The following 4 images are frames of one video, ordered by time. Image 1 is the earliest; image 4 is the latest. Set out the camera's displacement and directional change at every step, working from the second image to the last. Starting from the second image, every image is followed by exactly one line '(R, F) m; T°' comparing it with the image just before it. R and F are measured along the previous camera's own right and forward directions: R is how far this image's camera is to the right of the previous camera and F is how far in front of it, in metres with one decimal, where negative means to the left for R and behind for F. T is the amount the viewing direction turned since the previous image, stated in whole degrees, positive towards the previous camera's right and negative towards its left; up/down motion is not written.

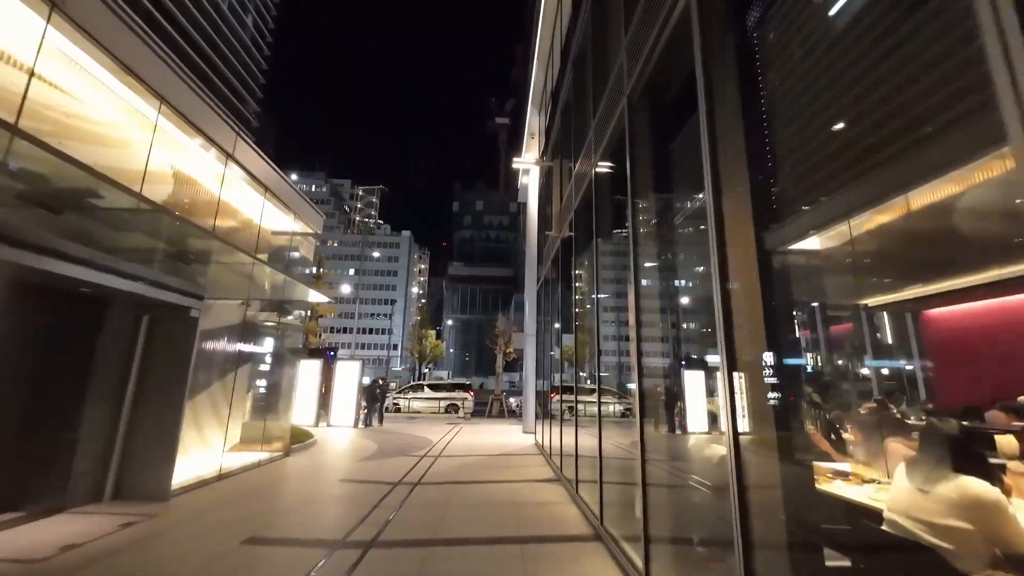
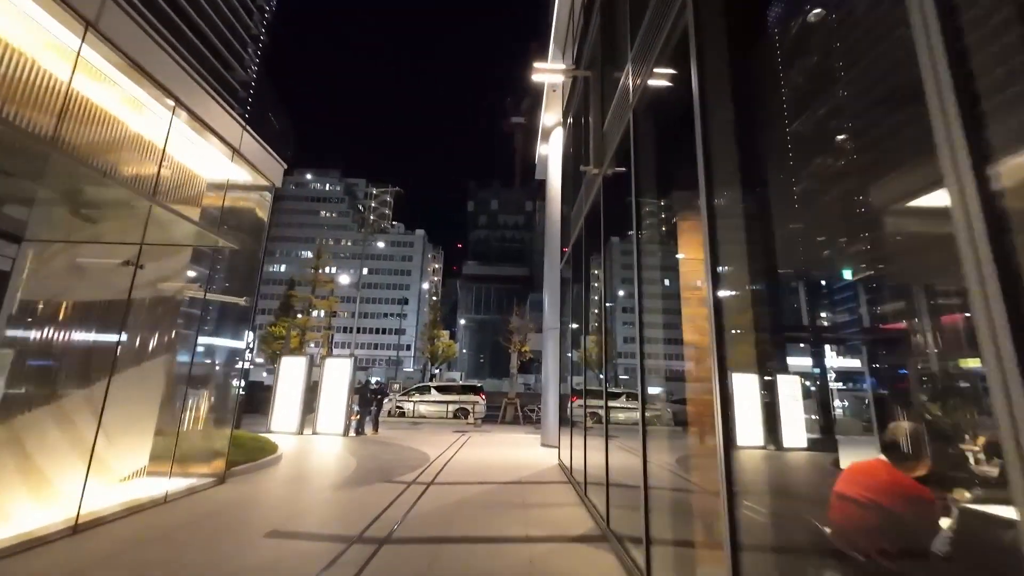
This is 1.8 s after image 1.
(0.0, +1.7) m; -2°
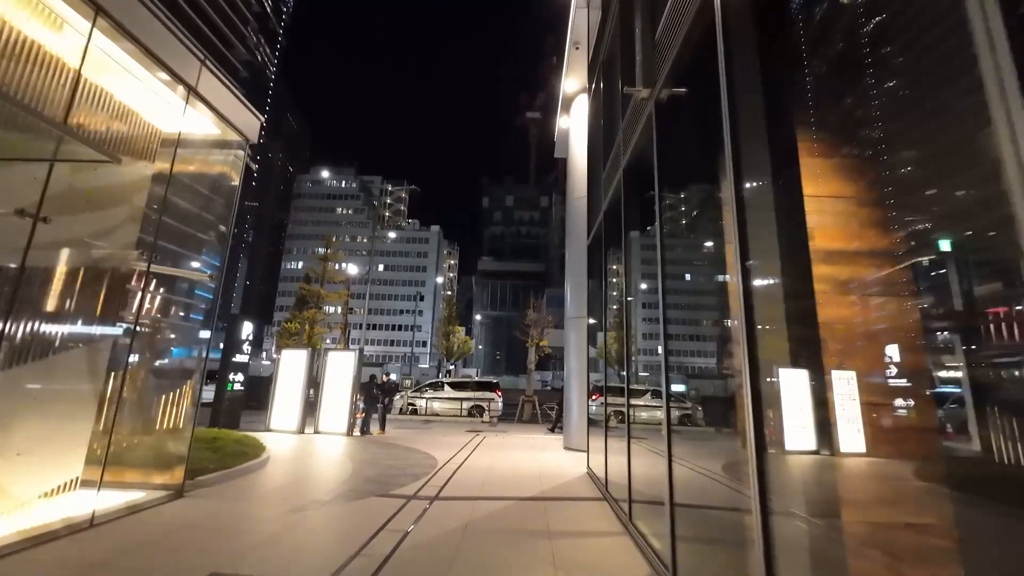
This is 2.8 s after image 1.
(0.0, +0.9) m; -2°
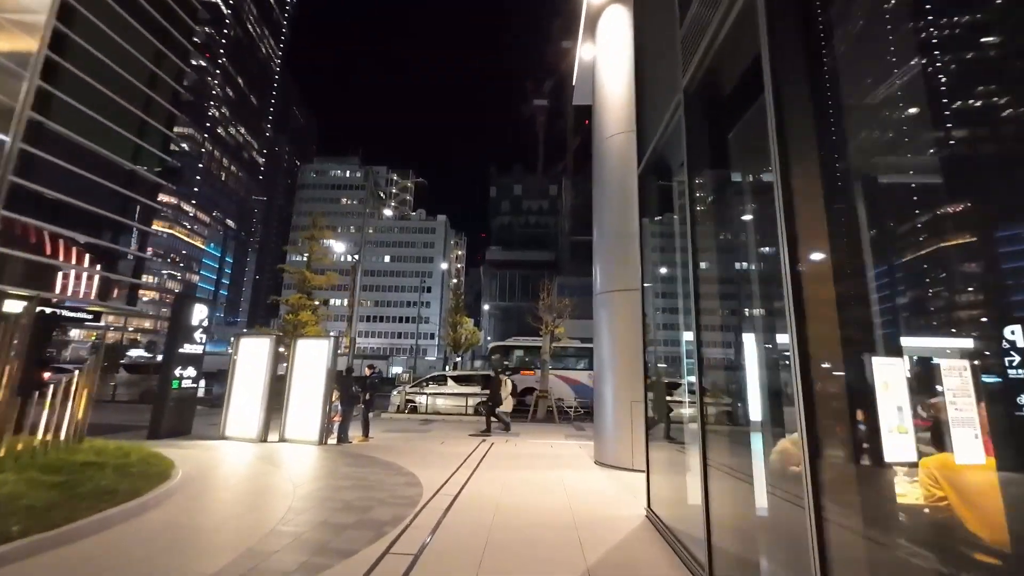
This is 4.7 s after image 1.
(-0.1, +1.8) m; -1°
